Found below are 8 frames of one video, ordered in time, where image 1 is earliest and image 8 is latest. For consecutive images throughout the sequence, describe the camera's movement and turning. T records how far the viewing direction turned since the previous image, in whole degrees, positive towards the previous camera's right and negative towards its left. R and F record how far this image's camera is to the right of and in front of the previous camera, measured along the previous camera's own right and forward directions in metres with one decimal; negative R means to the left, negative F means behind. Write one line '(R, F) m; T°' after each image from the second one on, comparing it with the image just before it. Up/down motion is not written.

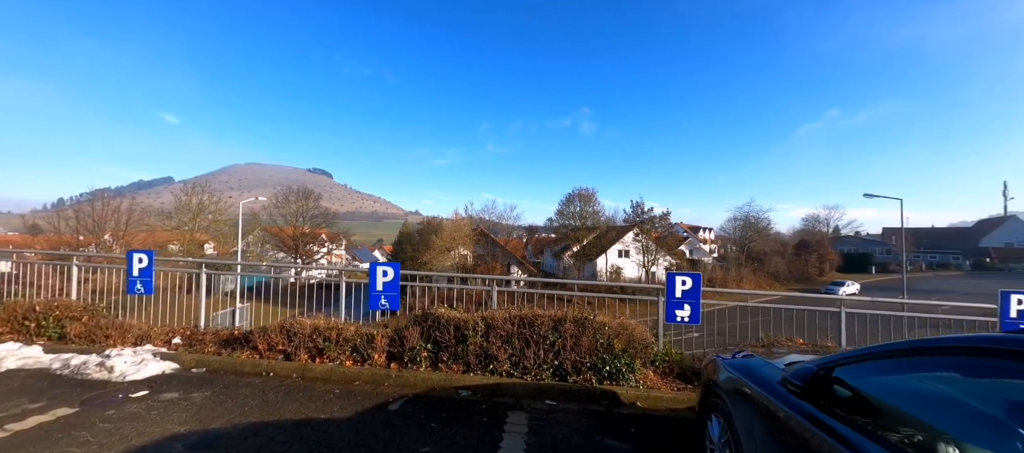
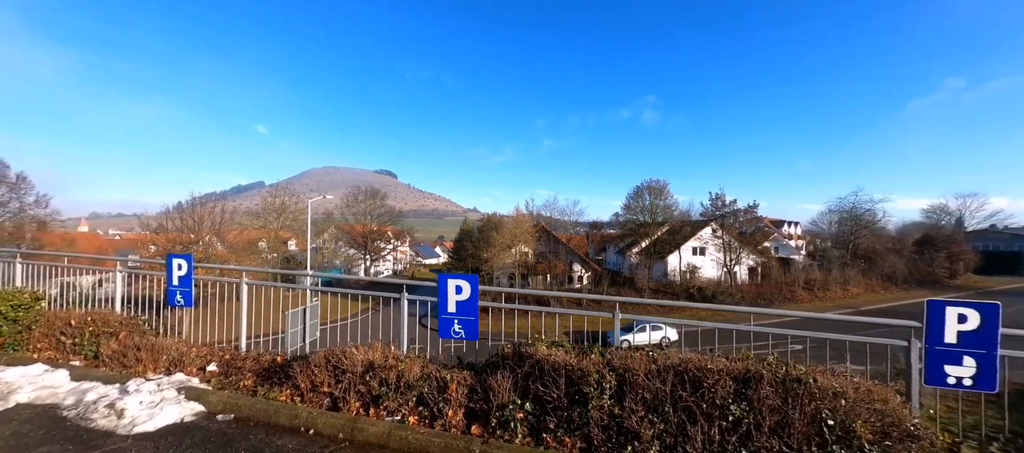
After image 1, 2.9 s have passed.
(-0.5, +1.2) m; -8°
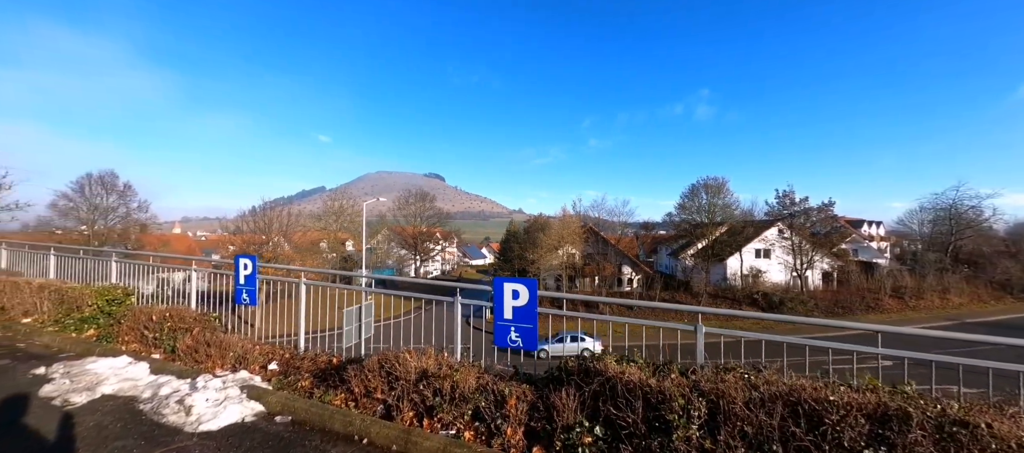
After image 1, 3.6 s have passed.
(-0.1, +0.2) m; -7°
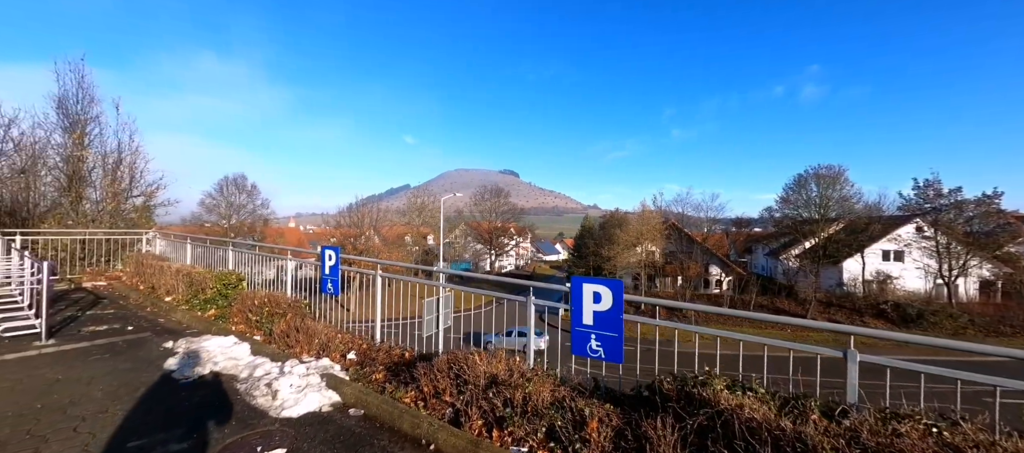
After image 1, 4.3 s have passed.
(0.0, +0.3) m; -11°
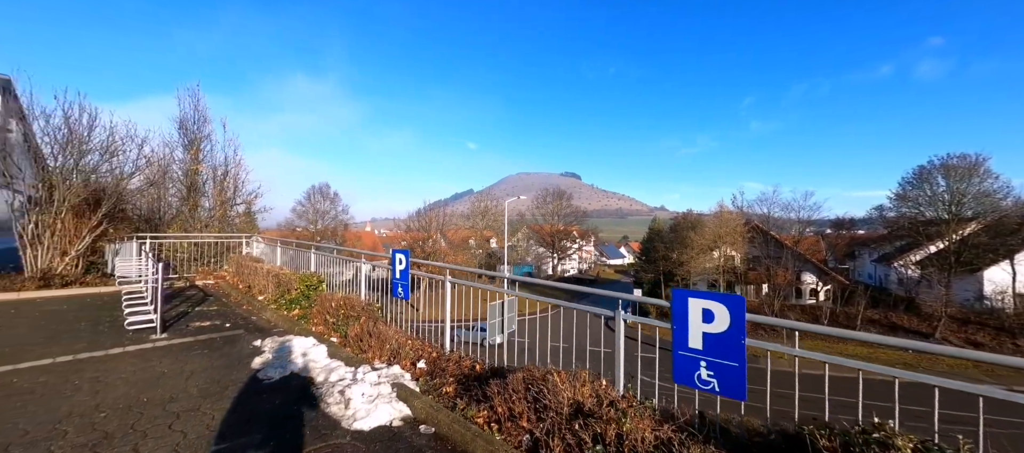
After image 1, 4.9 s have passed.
(-0.1, +0.3) m; -9°
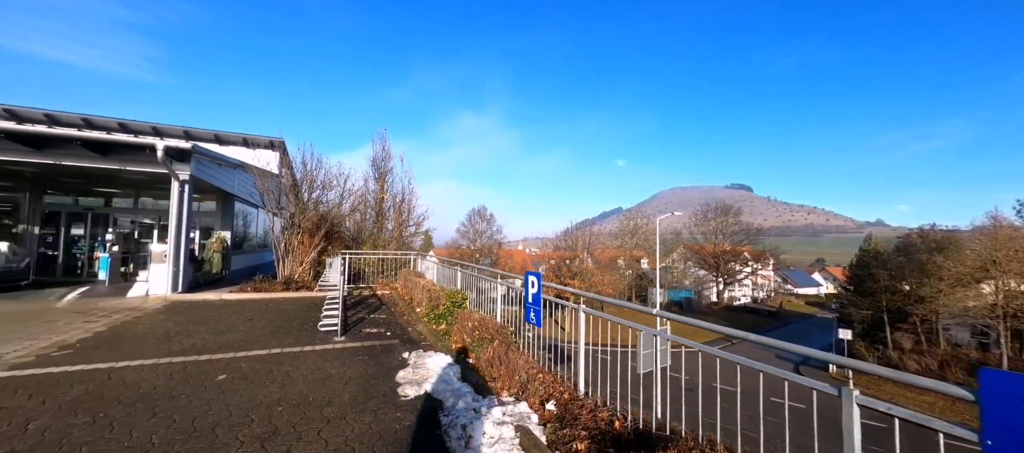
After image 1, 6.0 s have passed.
(0.0, +0.6) m; -21°
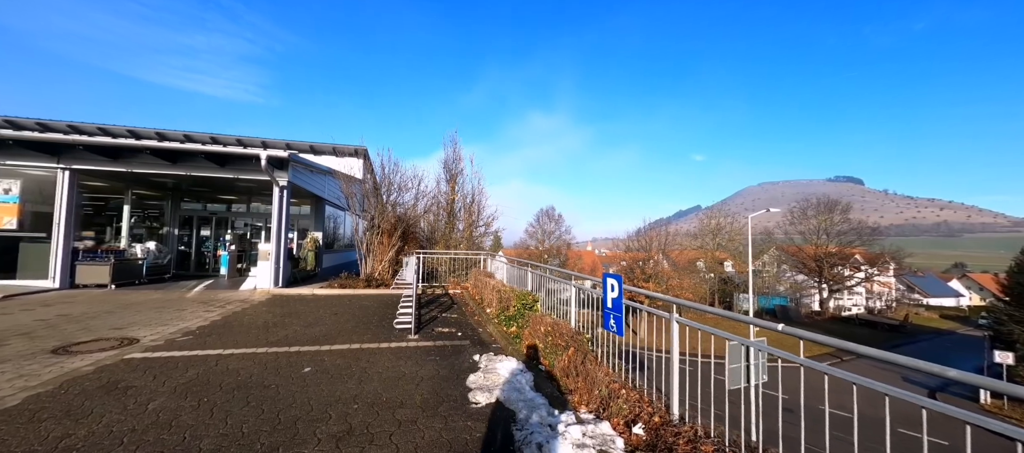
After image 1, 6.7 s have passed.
(-0.1, +0.3) m; -9°
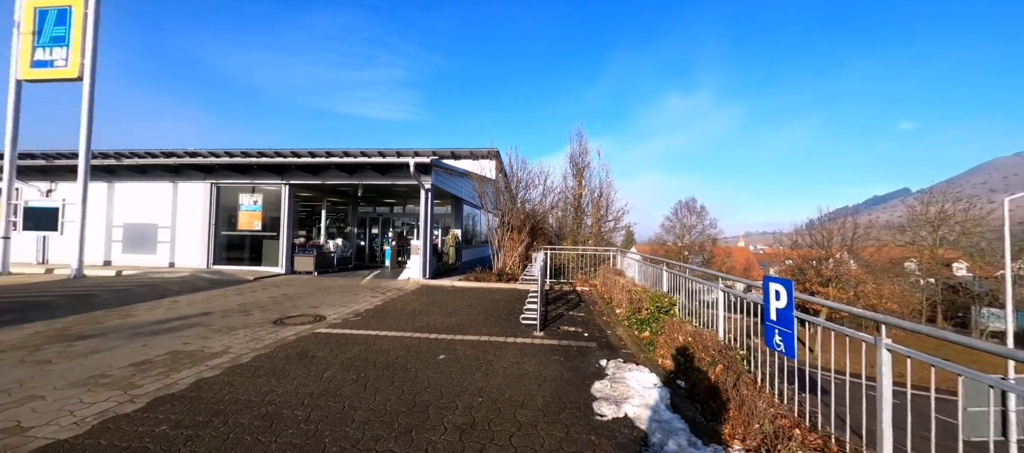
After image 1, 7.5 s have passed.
(+0.1, +0.8) m; -18°
